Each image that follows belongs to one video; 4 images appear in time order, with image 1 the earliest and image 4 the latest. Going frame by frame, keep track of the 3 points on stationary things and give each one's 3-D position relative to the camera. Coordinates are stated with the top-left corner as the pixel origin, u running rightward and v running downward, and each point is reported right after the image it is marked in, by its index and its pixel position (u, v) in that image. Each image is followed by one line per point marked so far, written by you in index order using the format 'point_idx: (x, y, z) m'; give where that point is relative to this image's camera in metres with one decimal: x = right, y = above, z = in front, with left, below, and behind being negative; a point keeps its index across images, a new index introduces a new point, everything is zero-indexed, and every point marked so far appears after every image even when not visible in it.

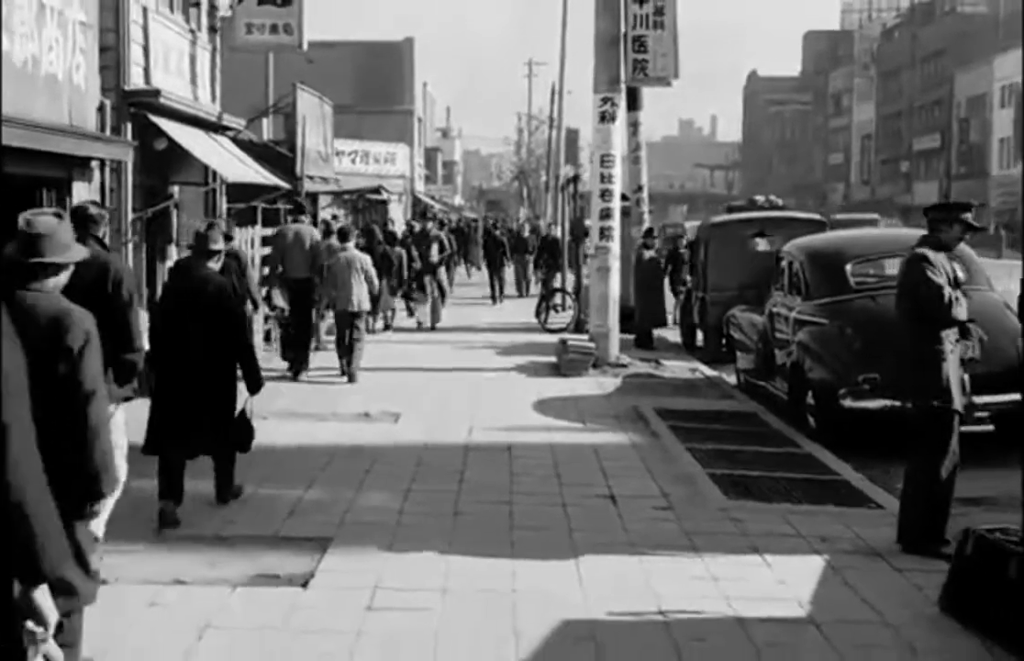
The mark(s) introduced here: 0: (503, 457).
0: (-0.1, -1.1, +11.3) m
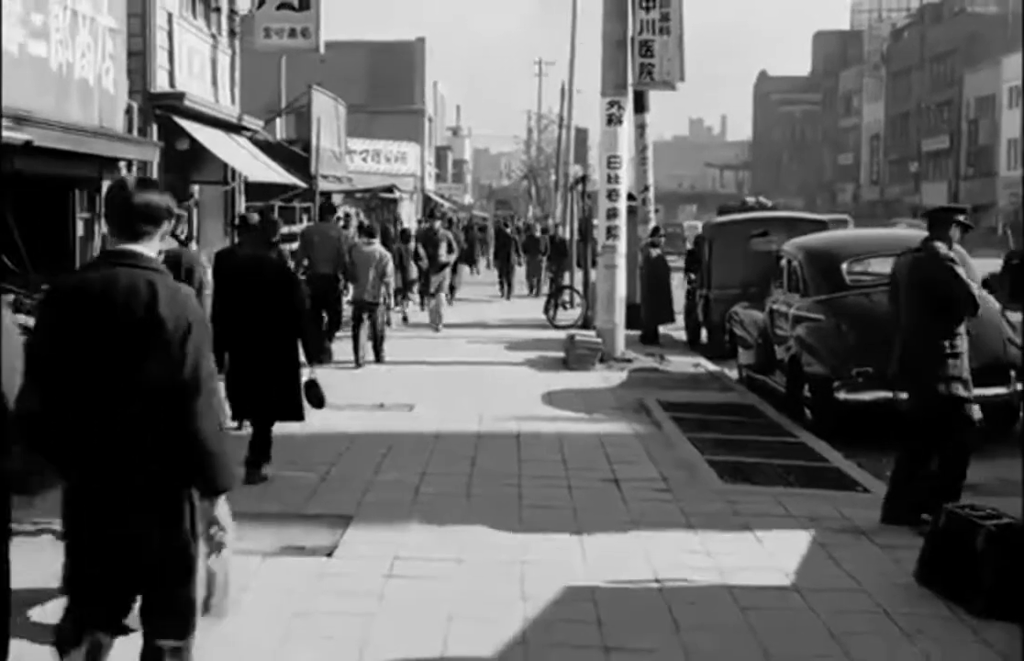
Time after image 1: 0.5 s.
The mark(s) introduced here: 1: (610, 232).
0: (0.0, -1.1, +11.9) m
1: (+1.5, +1.5, +18.8) m
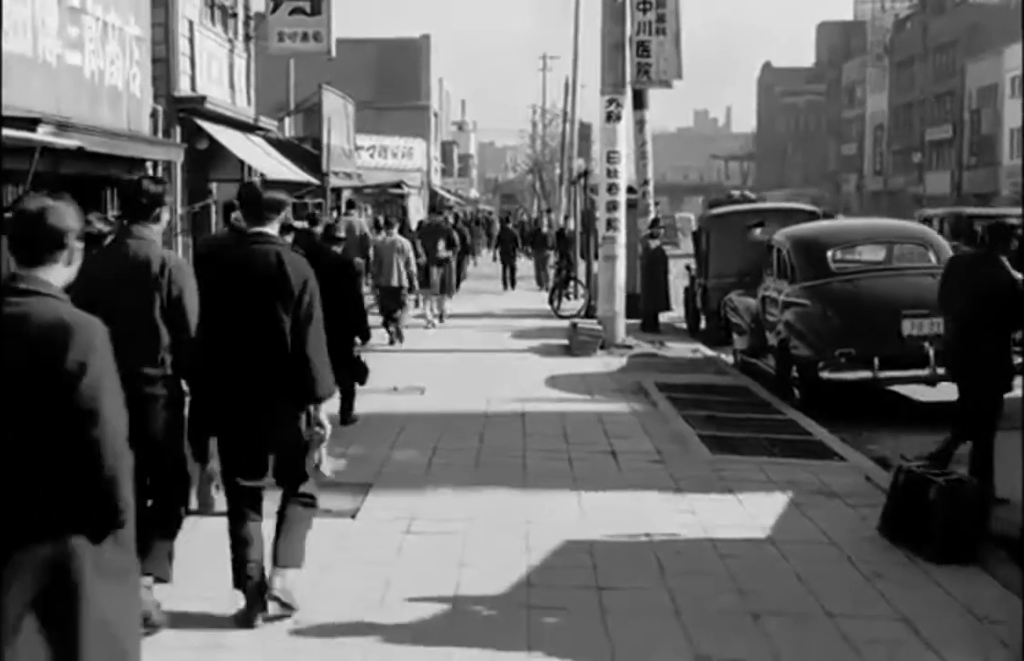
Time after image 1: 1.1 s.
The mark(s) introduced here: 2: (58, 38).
0: (+0.1, -0.9, +12.8) m
1: (+1.5, +1.6, +19.7) m
2: (-4.4, +2.8, +12.3) m
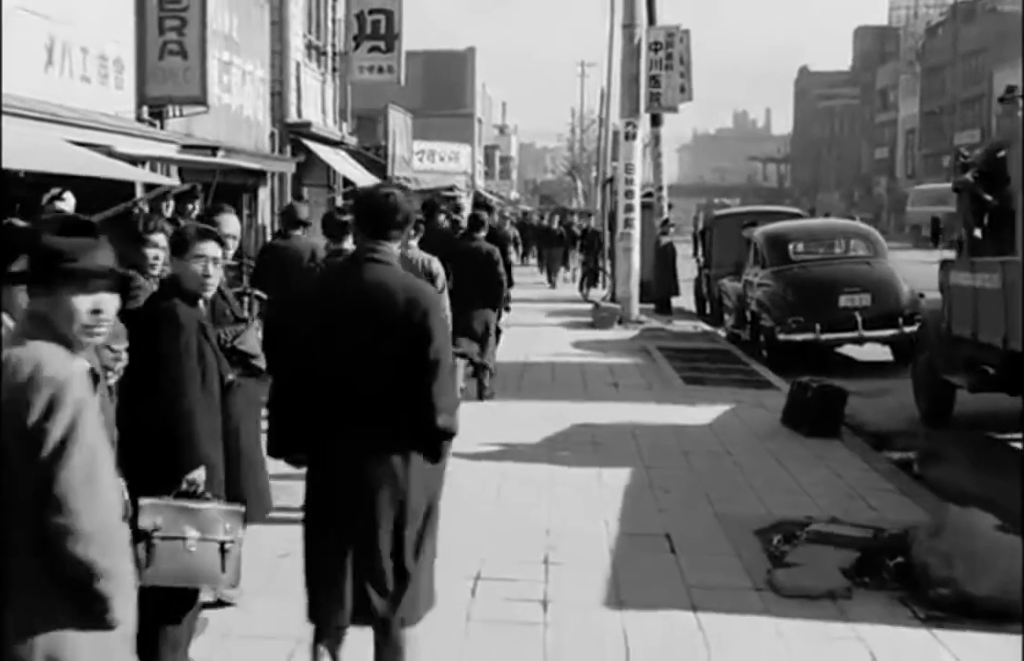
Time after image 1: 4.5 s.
0: (+0.5, -0.5, +17.3) m
1: (+2.2, +2.0, +24.2) m
2: (-3.9, +3.3, +16.9) m
